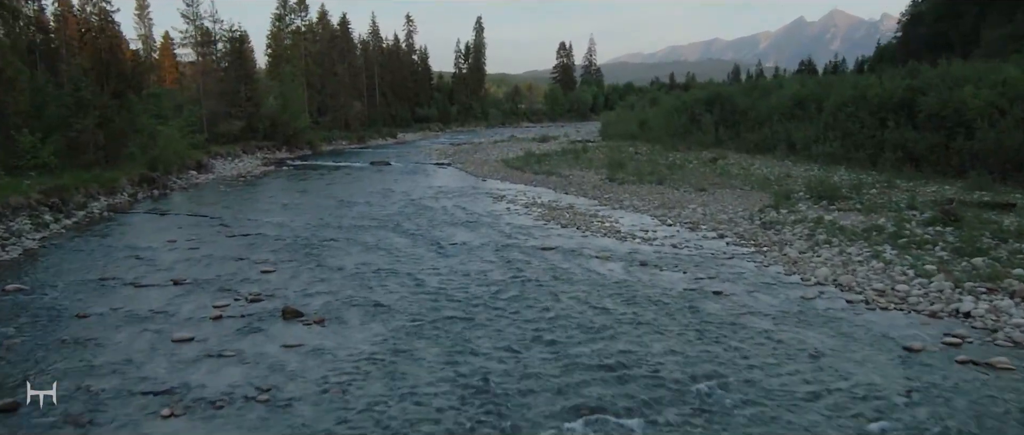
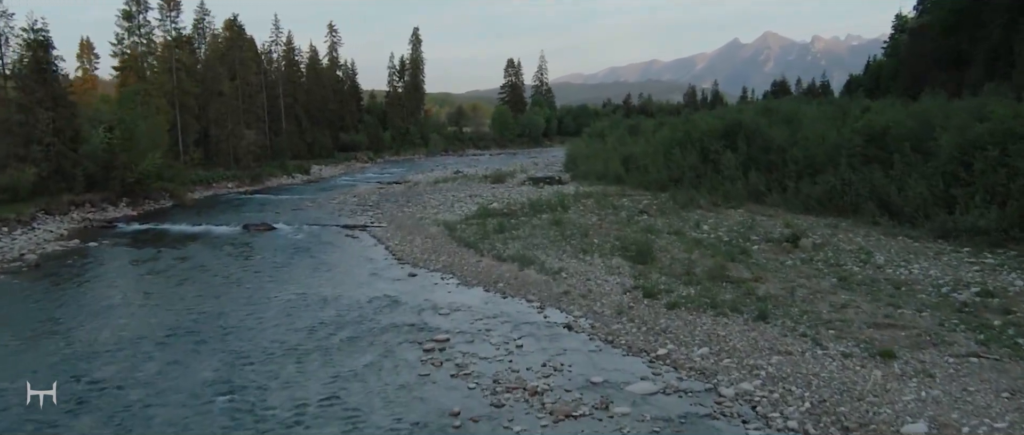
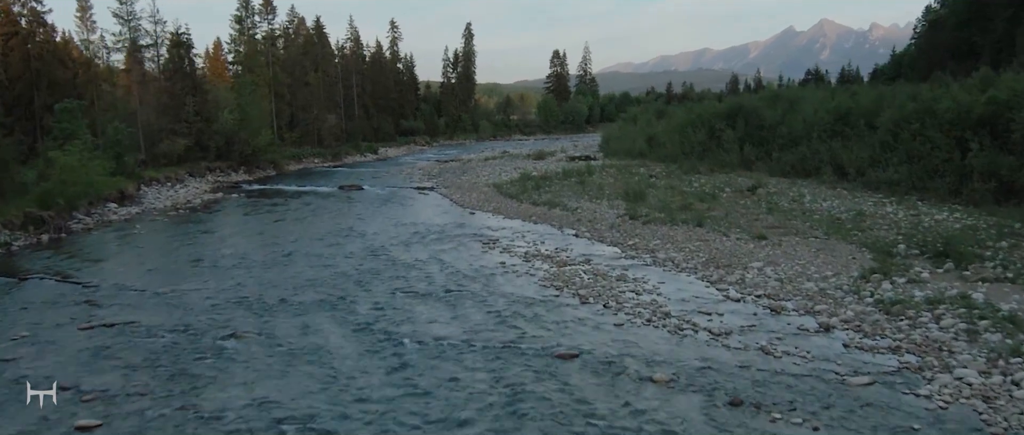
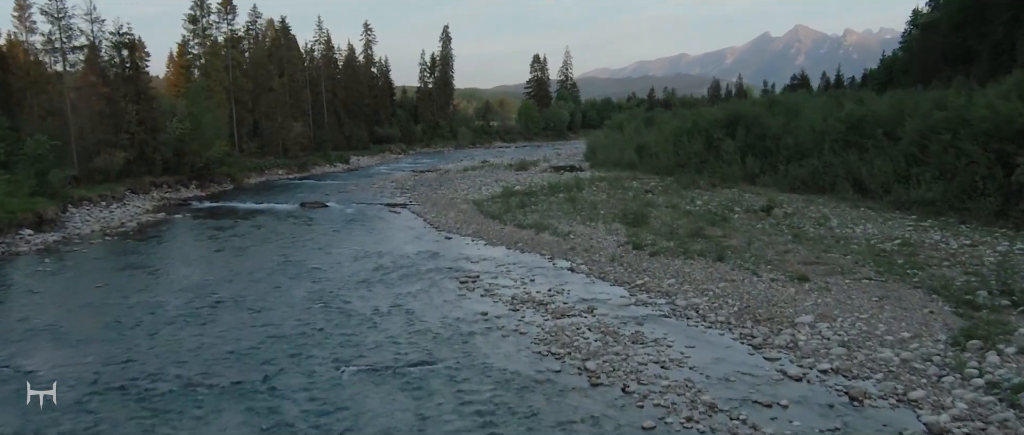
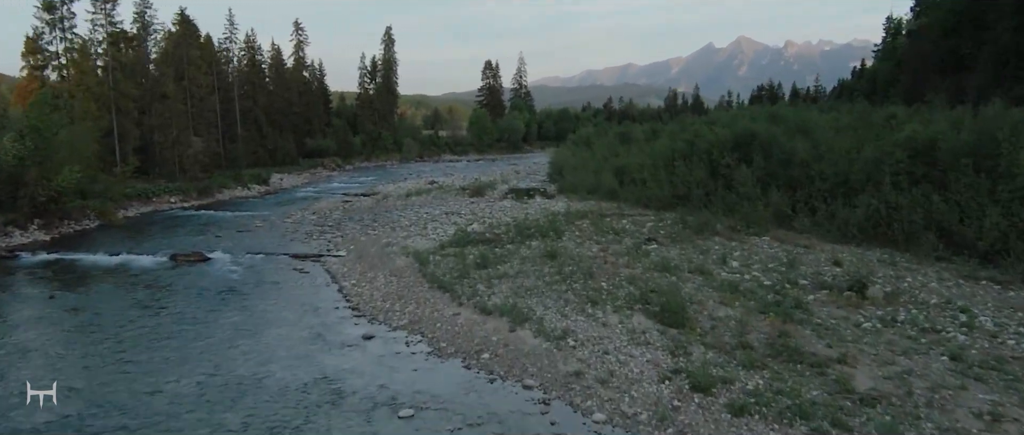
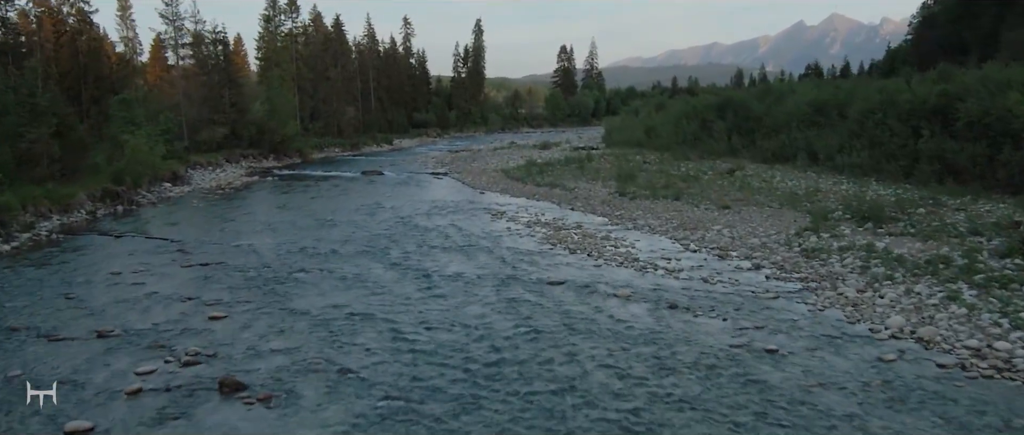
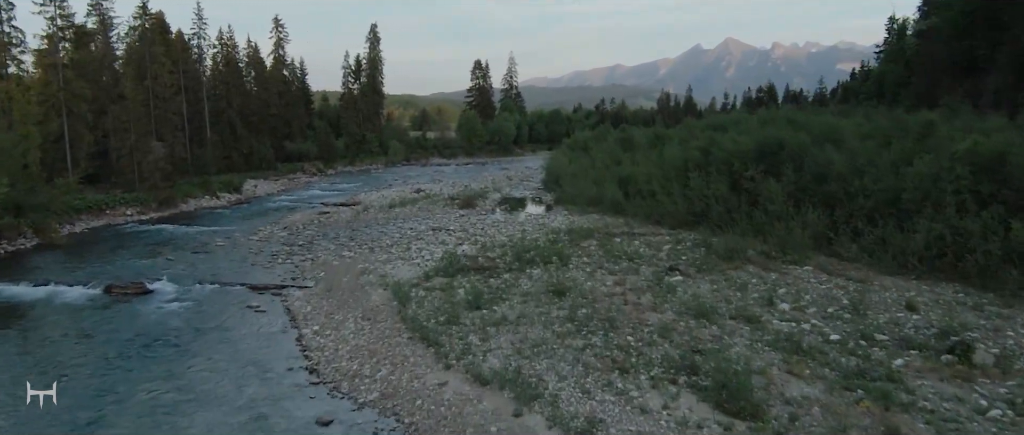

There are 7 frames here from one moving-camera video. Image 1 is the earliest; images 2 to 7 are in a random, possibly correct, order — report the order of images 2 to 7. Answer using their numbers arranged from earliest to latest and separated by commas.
6, 3, 4, 2, 5, 7
